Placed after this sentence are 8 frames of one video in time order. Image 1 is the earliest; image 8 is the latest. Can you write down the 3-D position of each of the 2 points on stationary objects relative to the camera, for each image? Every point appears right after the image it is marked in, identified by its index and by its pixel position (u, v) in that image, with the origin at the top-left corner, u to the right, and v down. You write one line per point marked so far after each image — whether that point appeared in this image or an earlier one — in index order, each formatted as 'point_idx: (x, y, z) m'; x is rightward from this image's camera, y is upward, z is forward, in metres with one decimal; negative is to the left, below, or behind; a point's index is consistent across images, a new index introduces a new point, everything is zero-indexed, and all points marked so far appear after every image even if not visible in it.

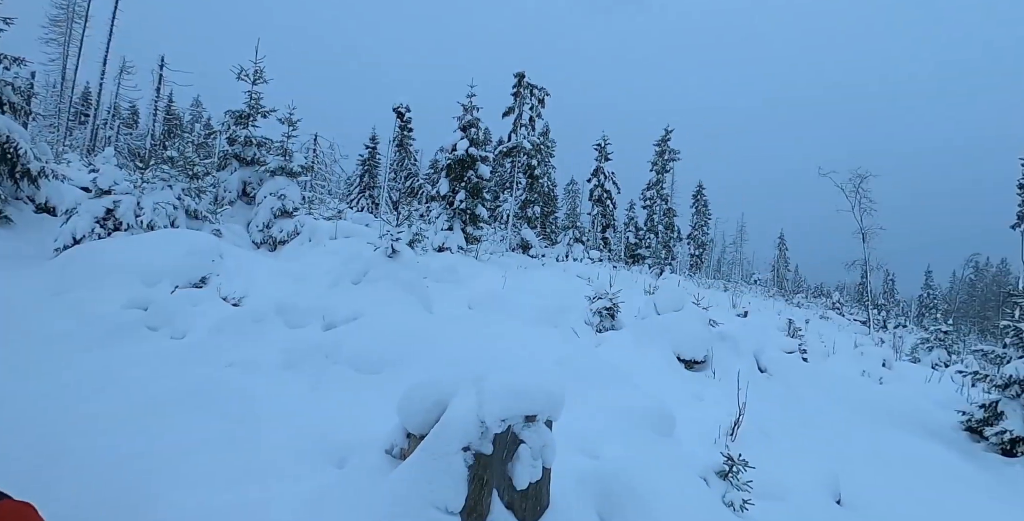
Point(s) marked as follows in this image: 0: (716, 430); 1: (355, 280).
0: (+2.1, -1.8, +6.1) m
1: (-2.0, -0.2, +7.2) m
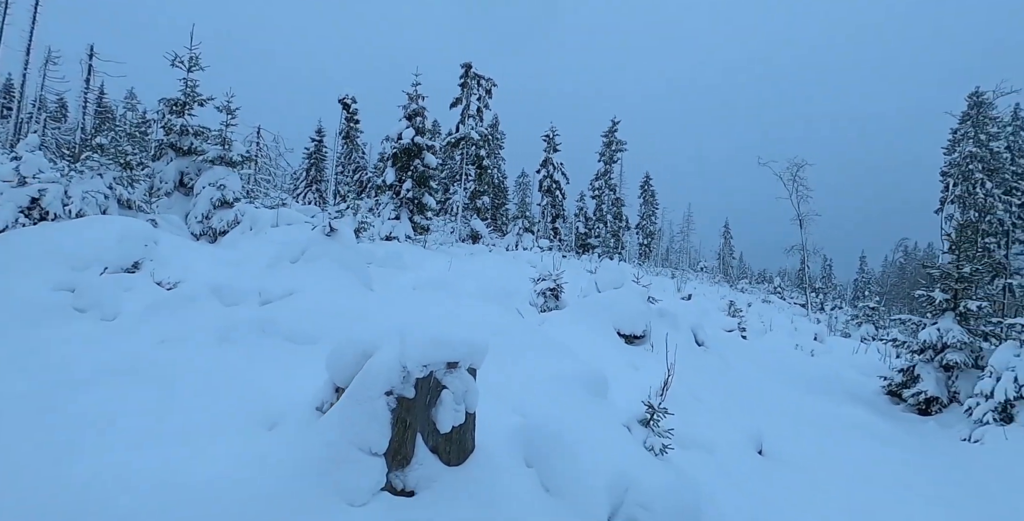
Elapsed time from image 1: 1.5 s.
0: (+1.5, -1.5, +6.4) m
1: (-2.7, 0.0, +7.2) m
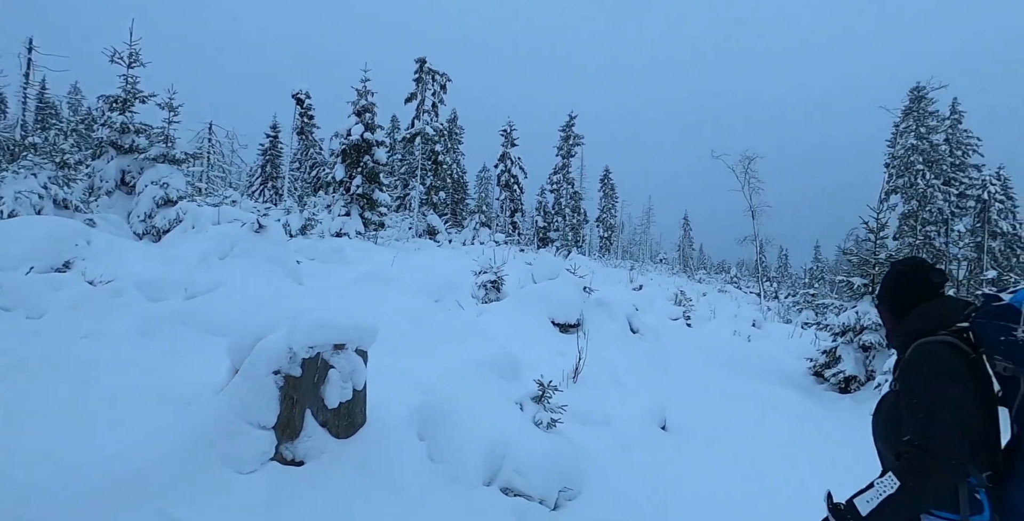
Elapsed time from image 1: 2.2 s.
0: (+0.6, -1.3, +6.8) m
1: (-3.7, +0.1, +7.3) m
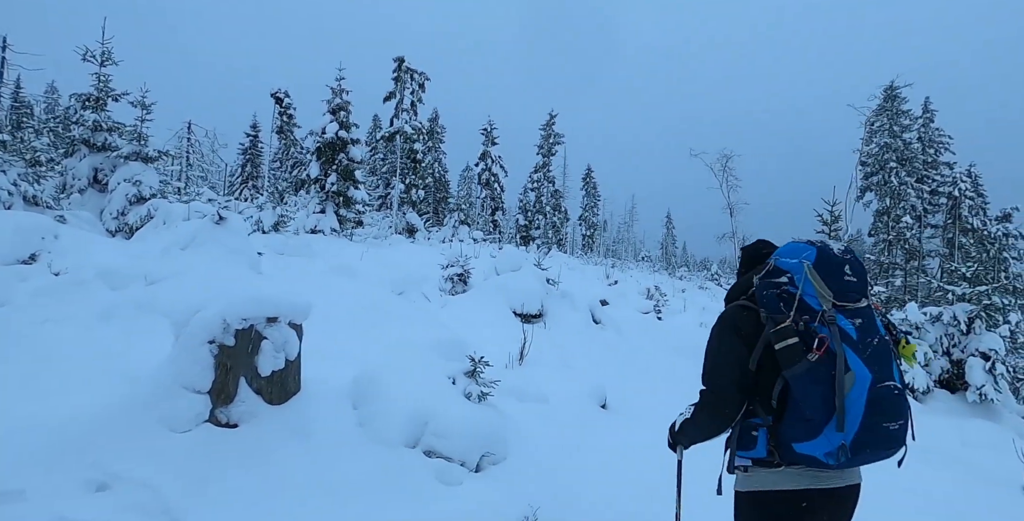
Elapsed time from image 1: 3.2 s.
0: (-0.1, -1.2, +7.2) m
1: (-4.3, +0.2, +7.6) m
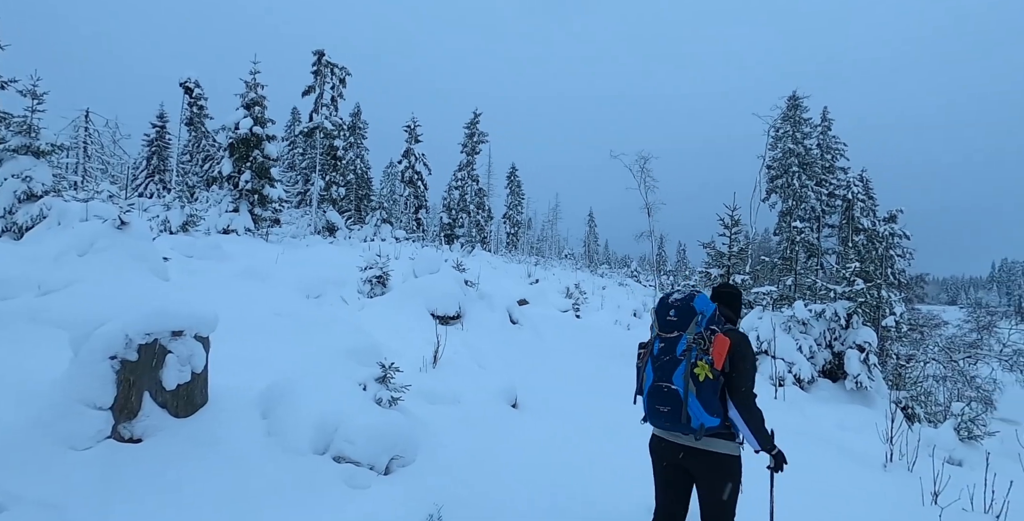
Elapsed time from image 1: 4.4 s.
0: (-1.2, -1.3, +7.4) m
1: (-5.4, +0.1, +7.3) m
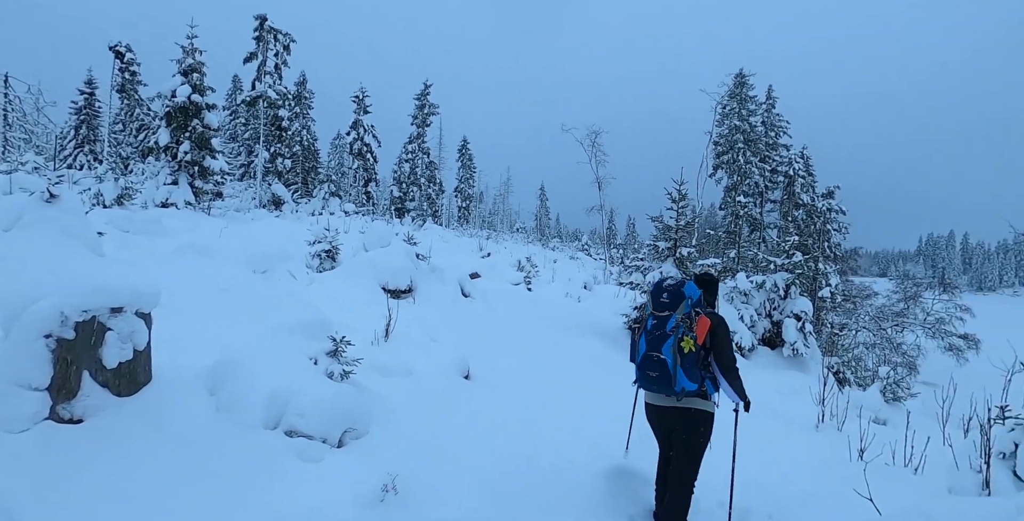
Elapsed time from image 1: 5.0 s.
0: (-1.8, -1.0, +7.4) m
1: (-6.0, +0.4, +6.9) m
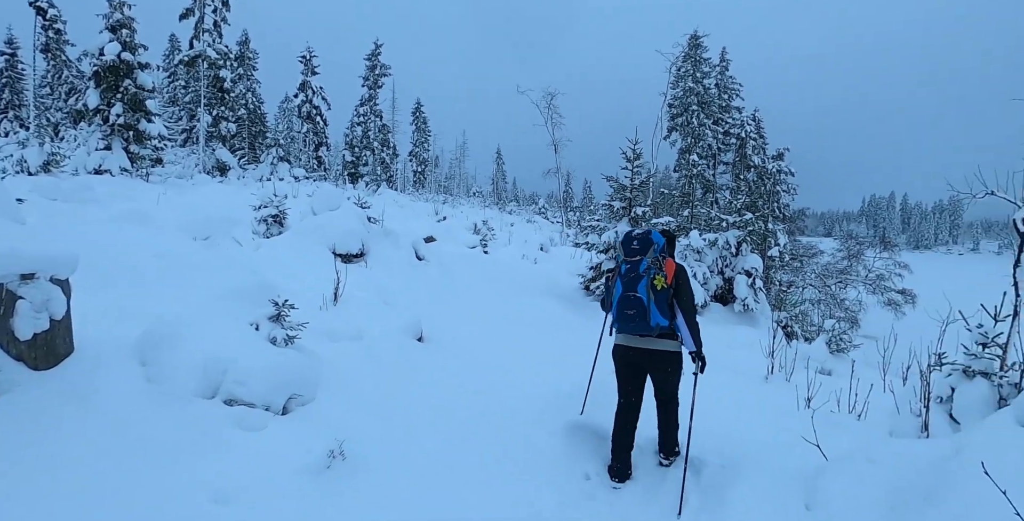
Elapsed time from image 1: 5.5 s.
0: (-2.4, -0.5, +7.3) m
1: (-6.6, +0.7, +6.4) m
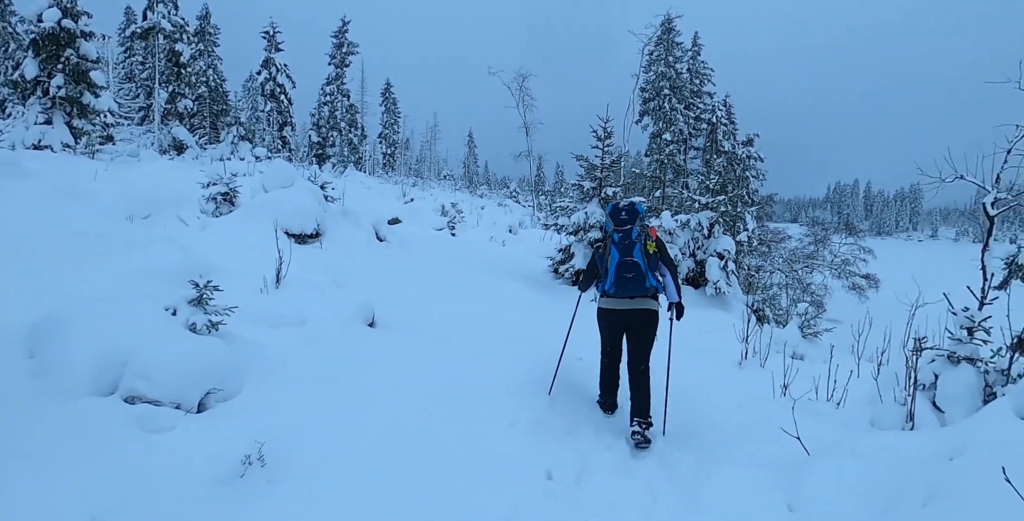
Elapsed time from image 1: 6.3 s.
0: (-2.9, -0.2, +6.7) m
1: (-7.0, +1.0, +5.6) m
